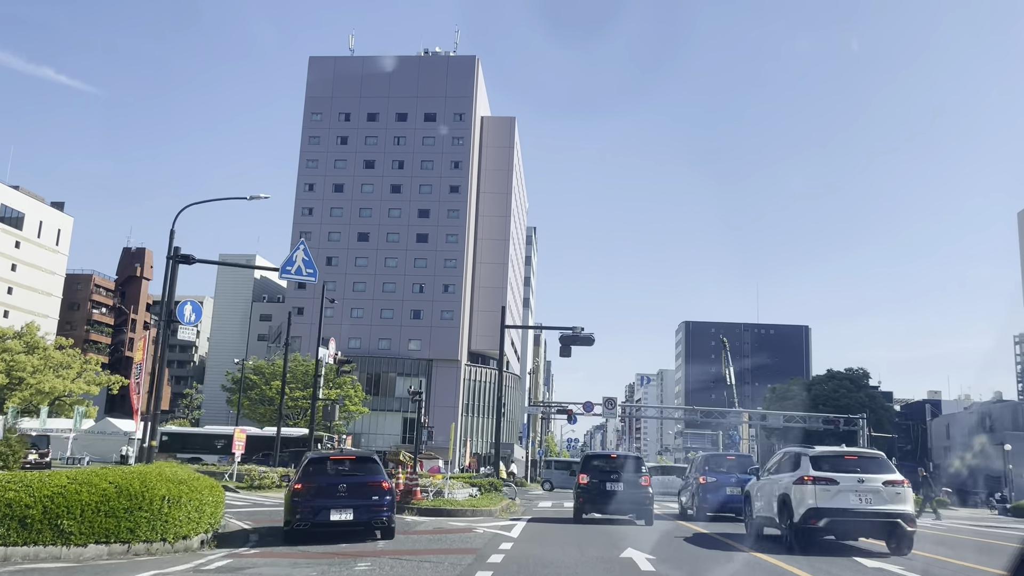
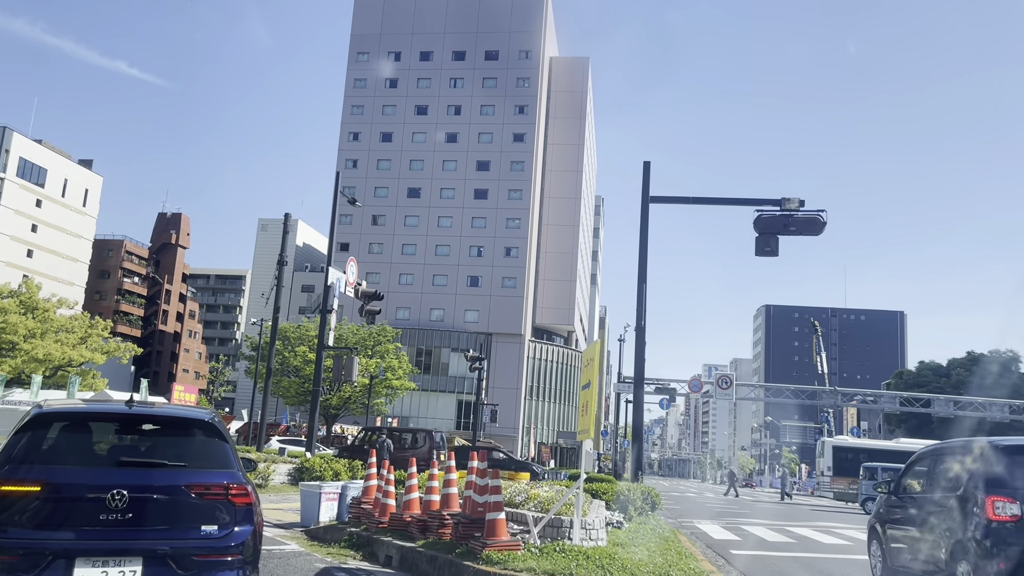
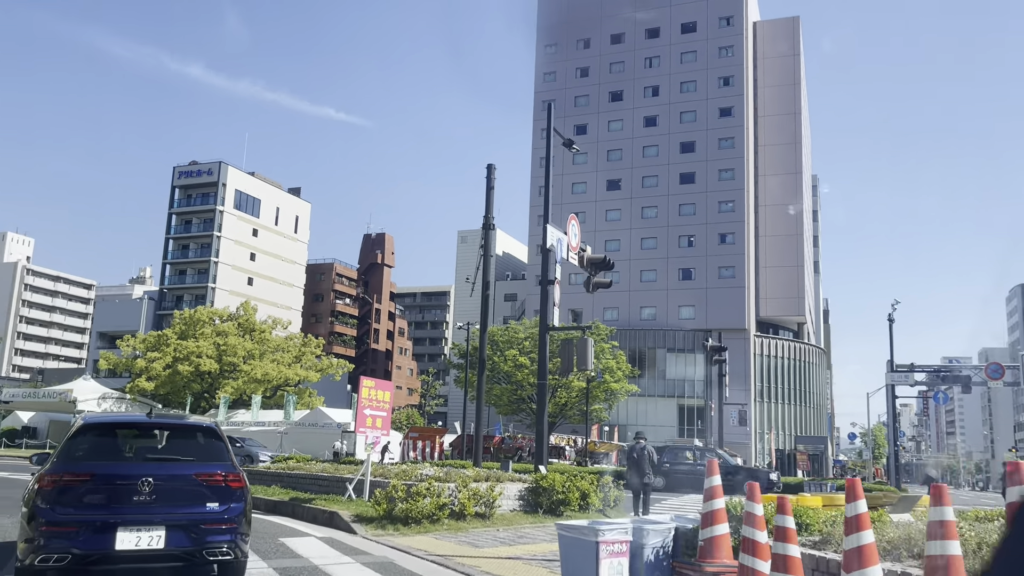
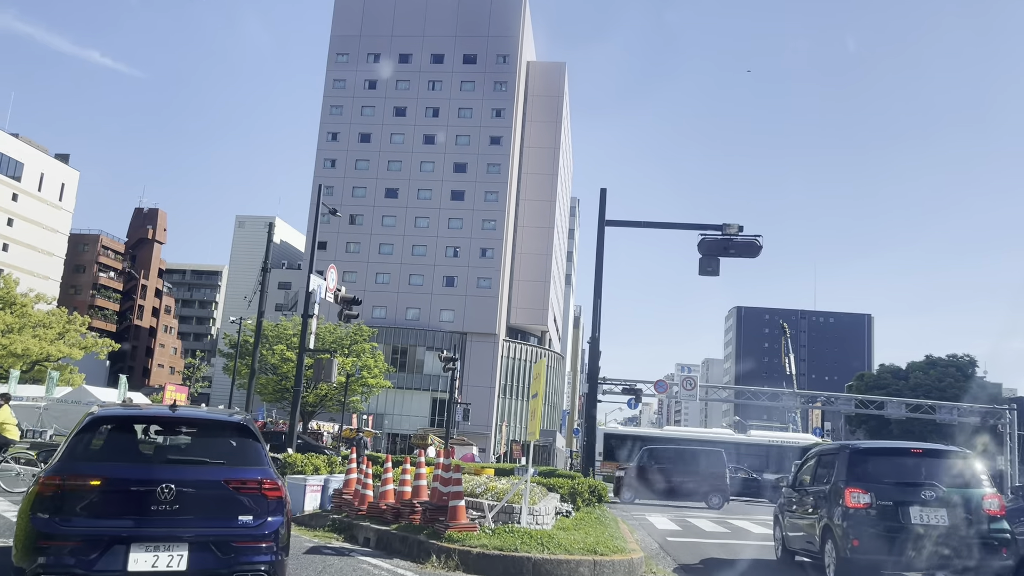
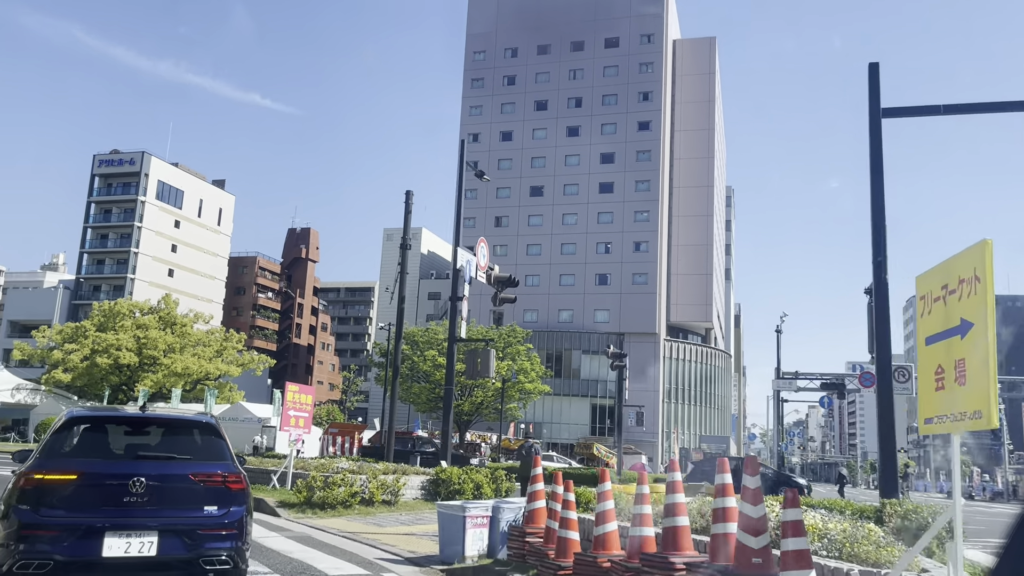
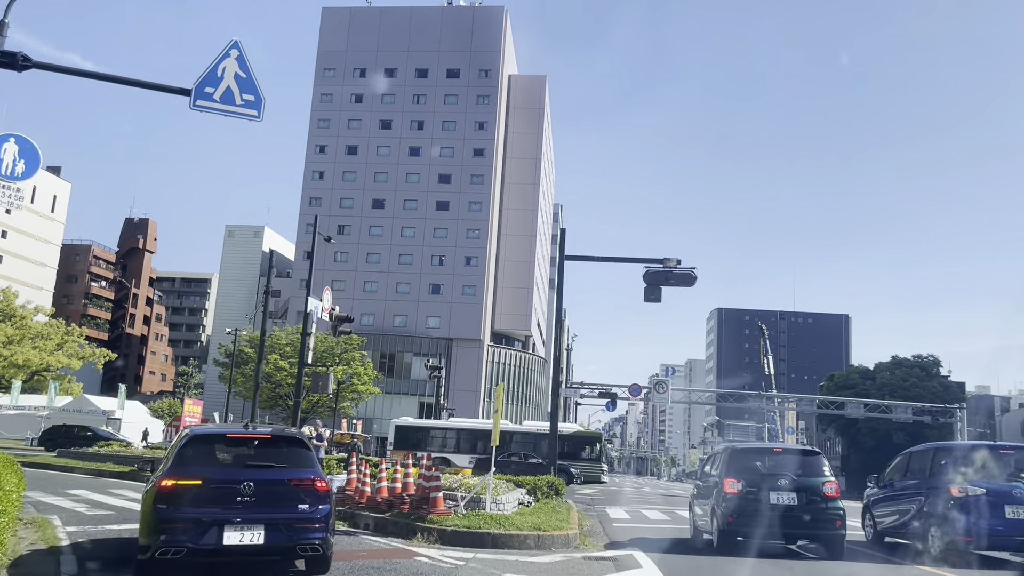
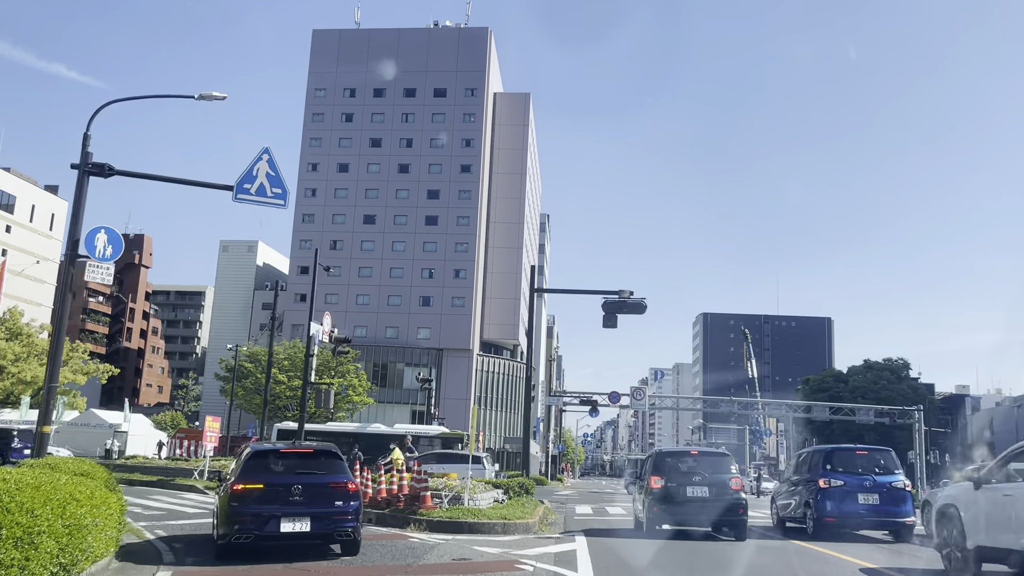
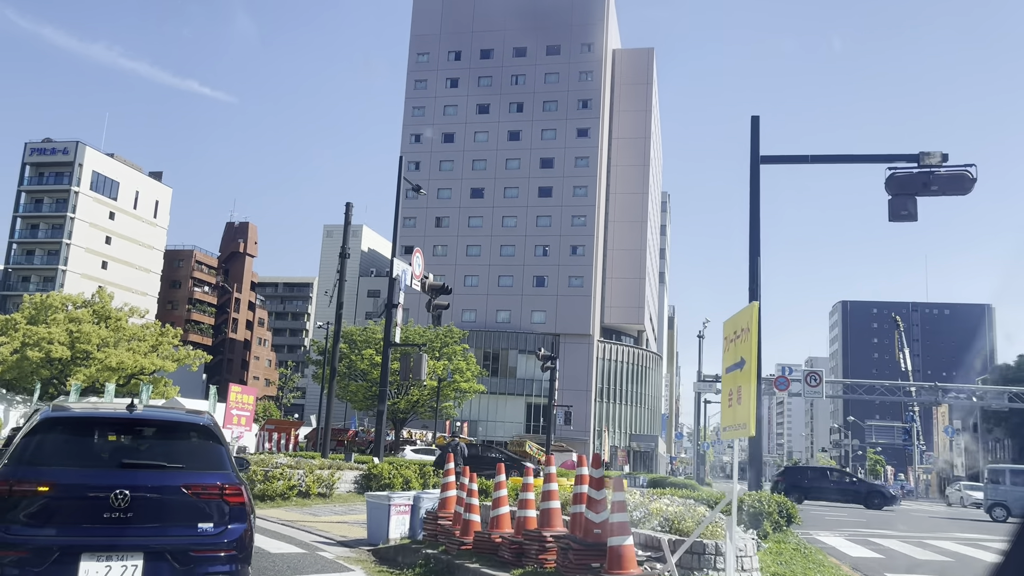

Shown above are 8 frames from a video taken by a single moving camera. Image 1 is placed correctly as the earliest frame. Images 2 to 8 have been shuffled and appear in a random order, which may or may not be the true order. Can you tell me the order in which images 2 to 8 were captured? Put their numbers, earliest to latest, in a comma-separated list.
7, 6, 4, 2, 8, 5, 3
